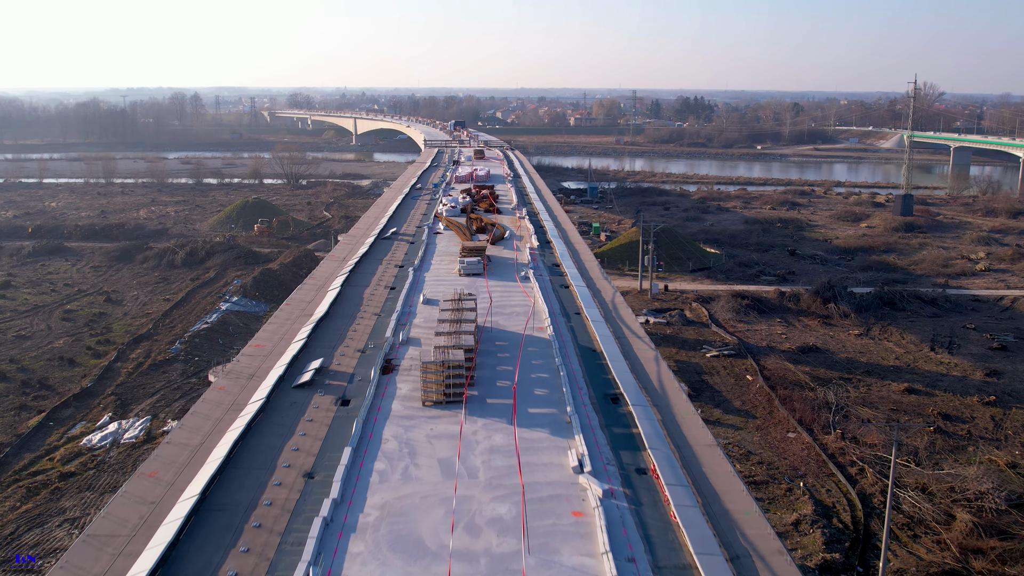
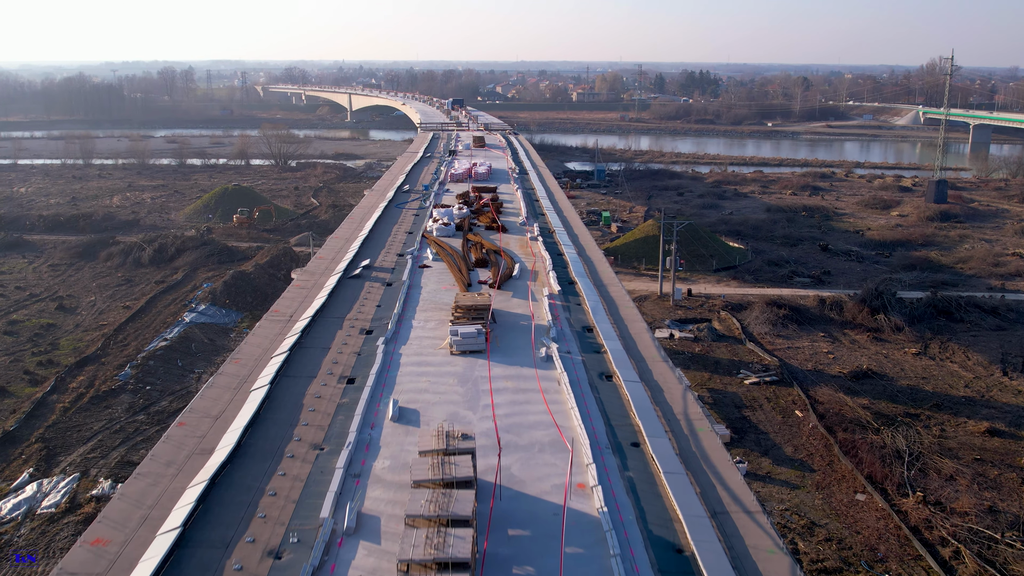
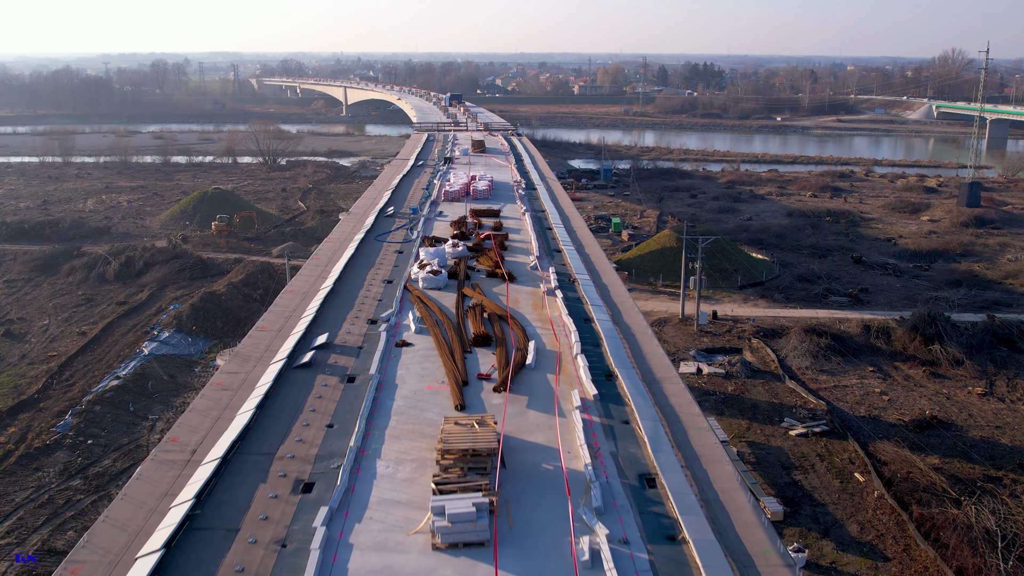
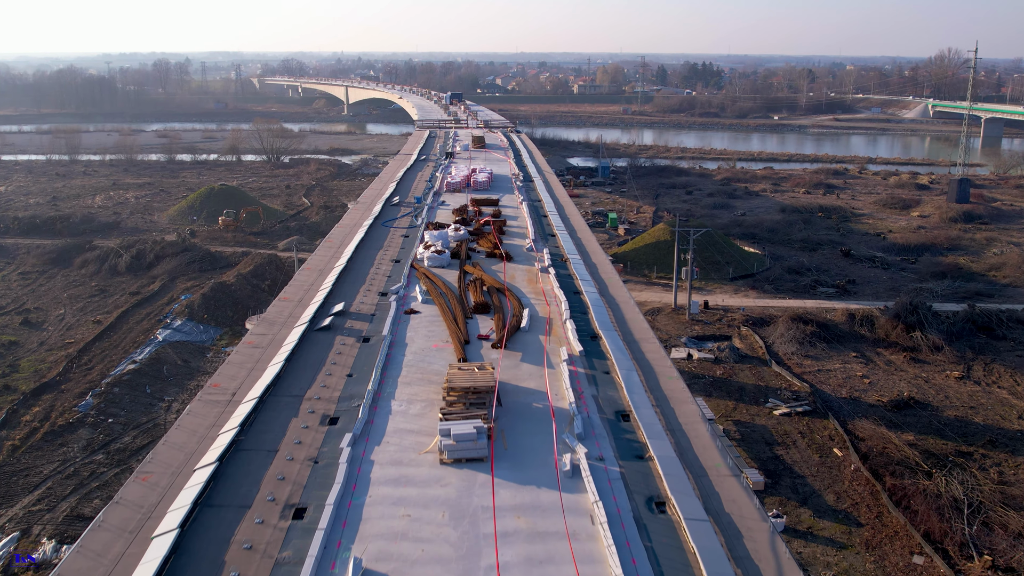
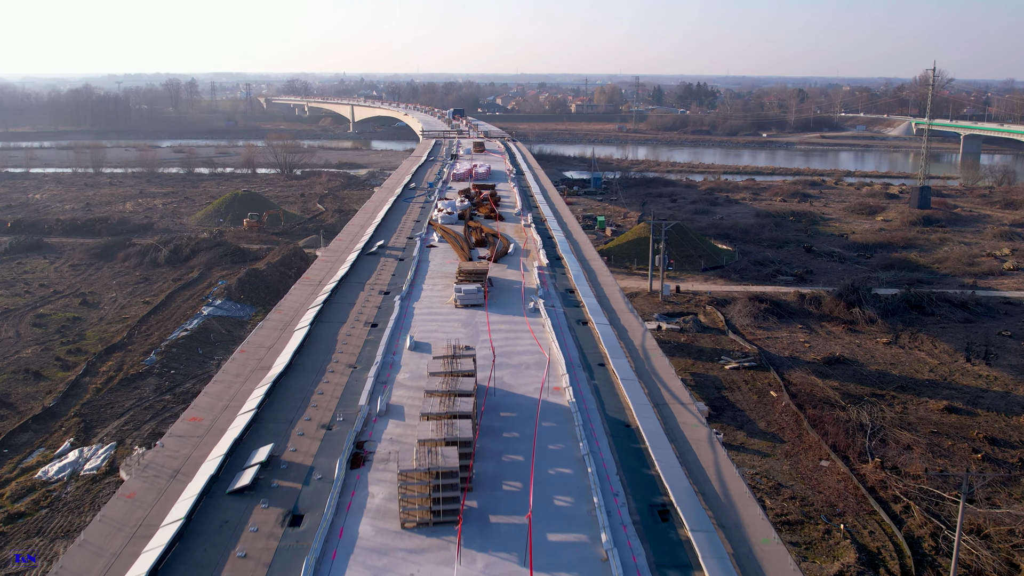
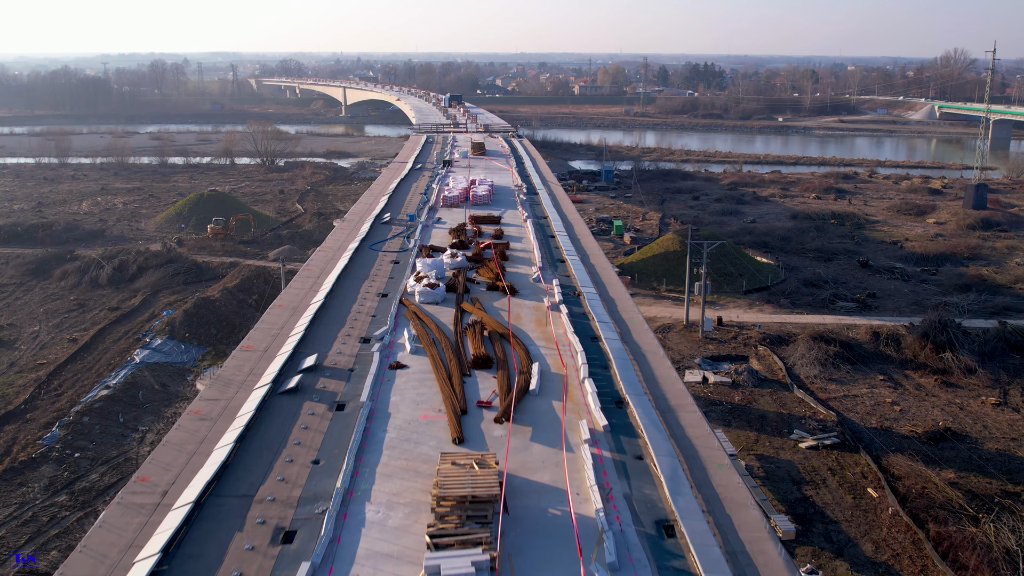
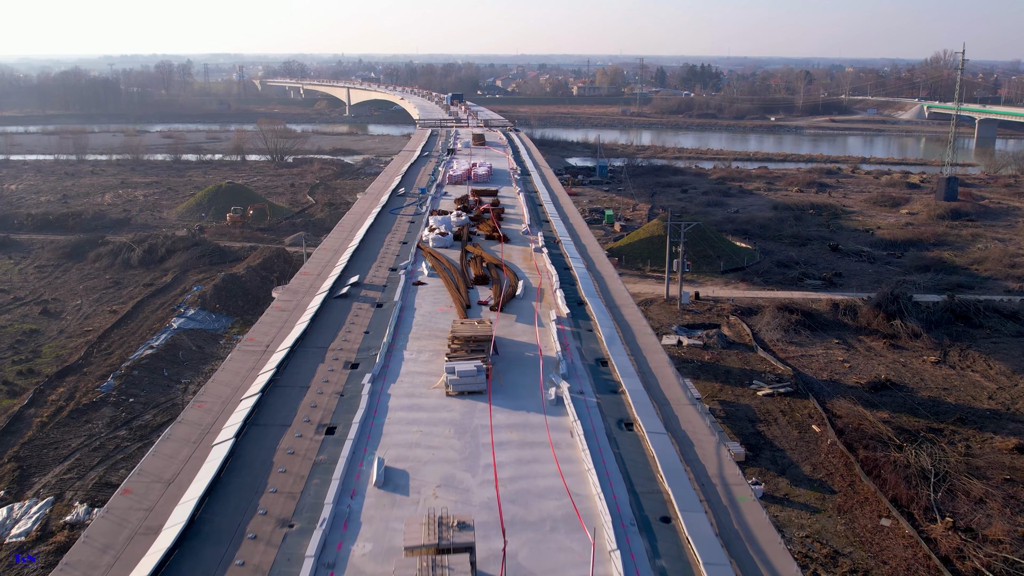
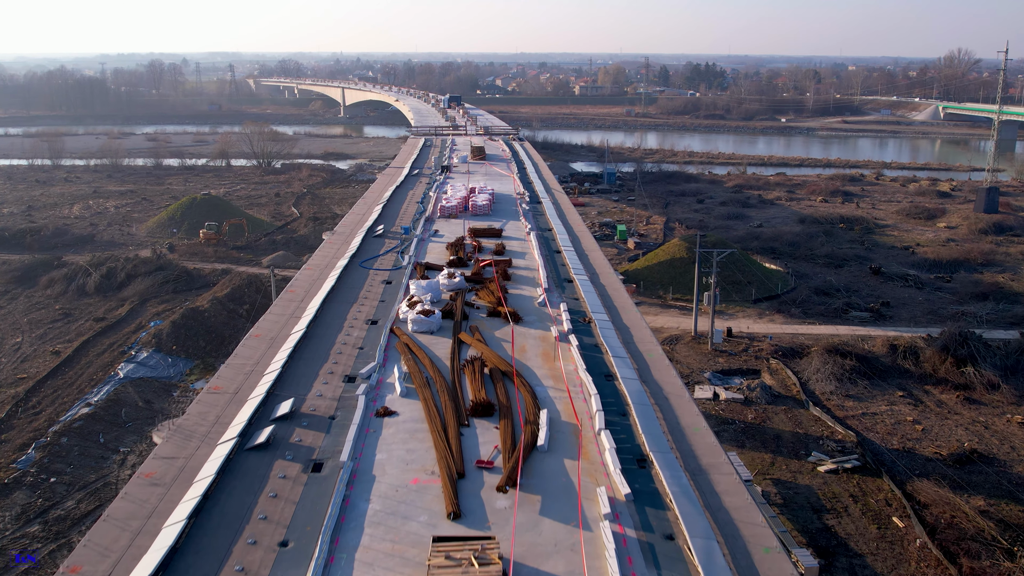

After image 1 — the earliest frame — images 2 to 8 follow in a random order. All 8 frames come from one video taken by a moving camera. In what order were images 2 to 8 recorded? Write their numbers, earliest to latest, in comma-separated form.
5, 2, 7, 4, 3, 6, 8
